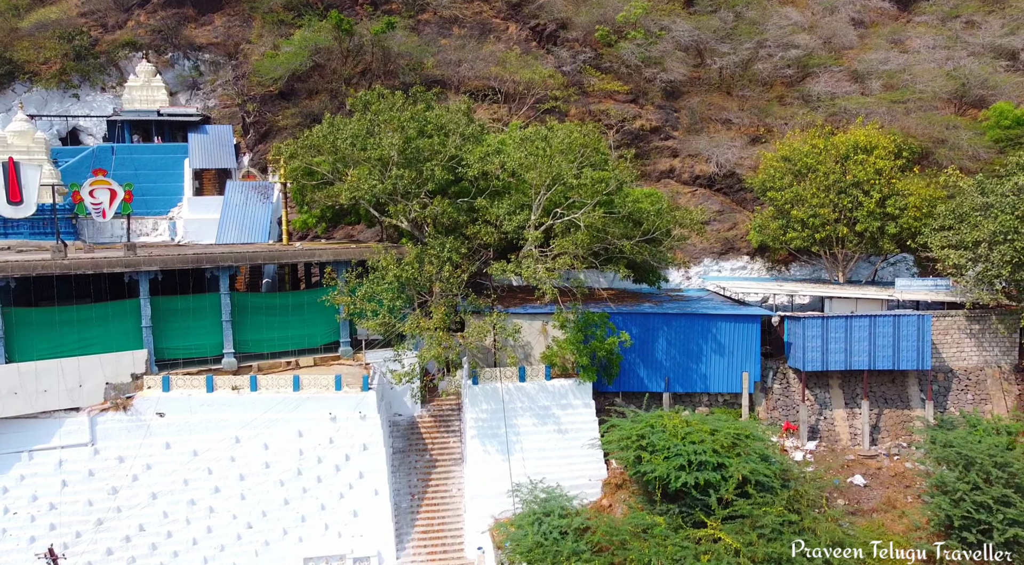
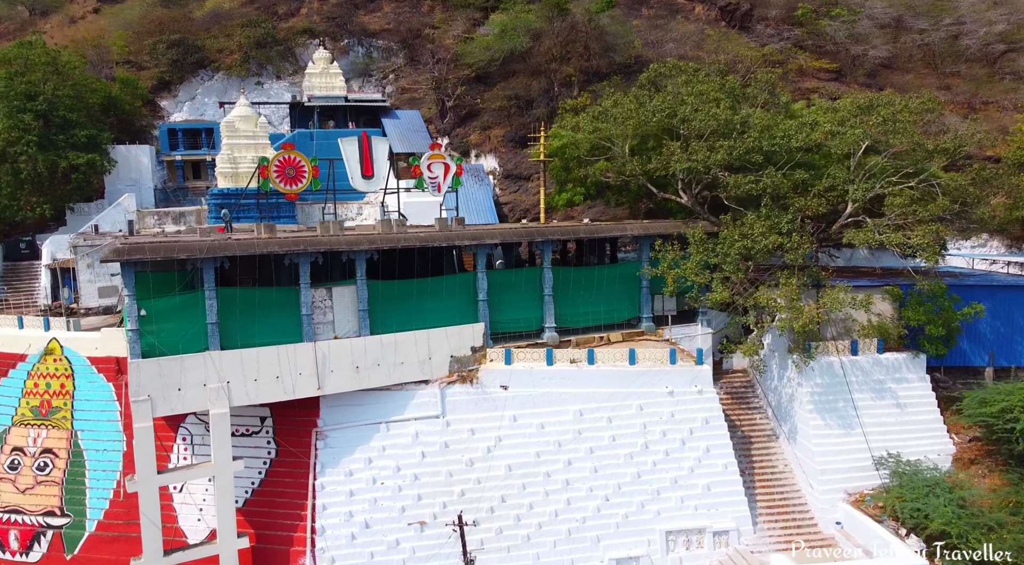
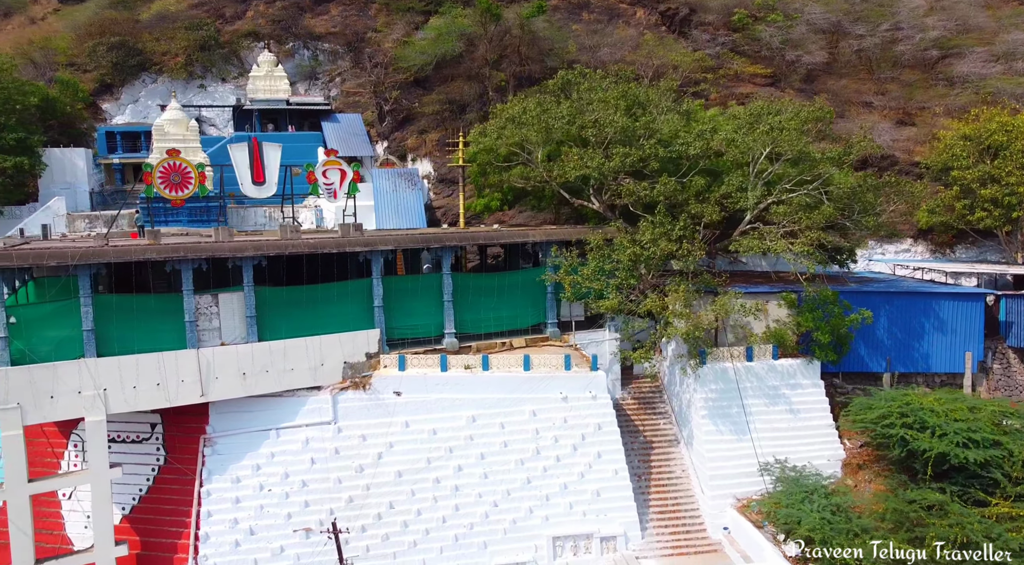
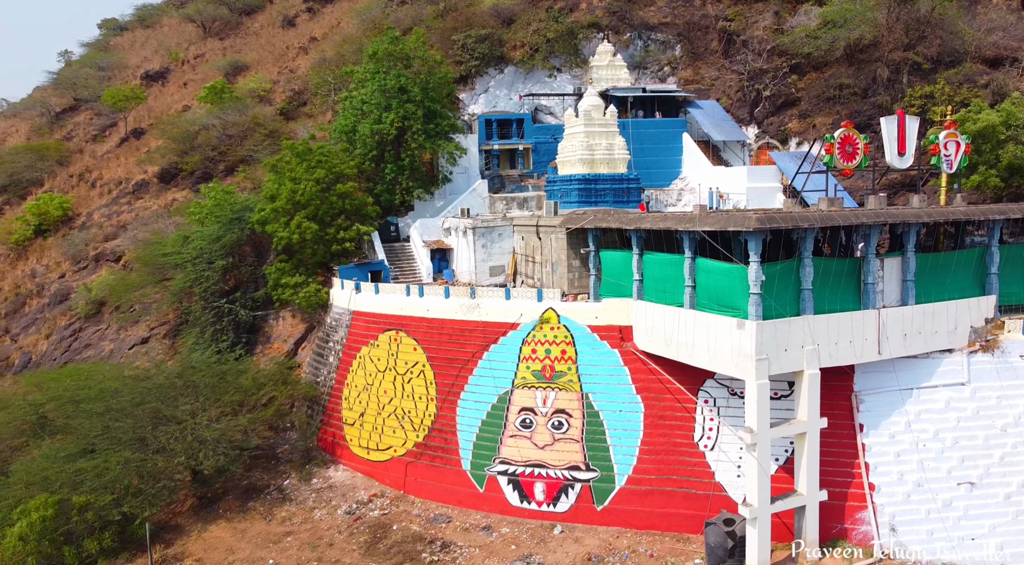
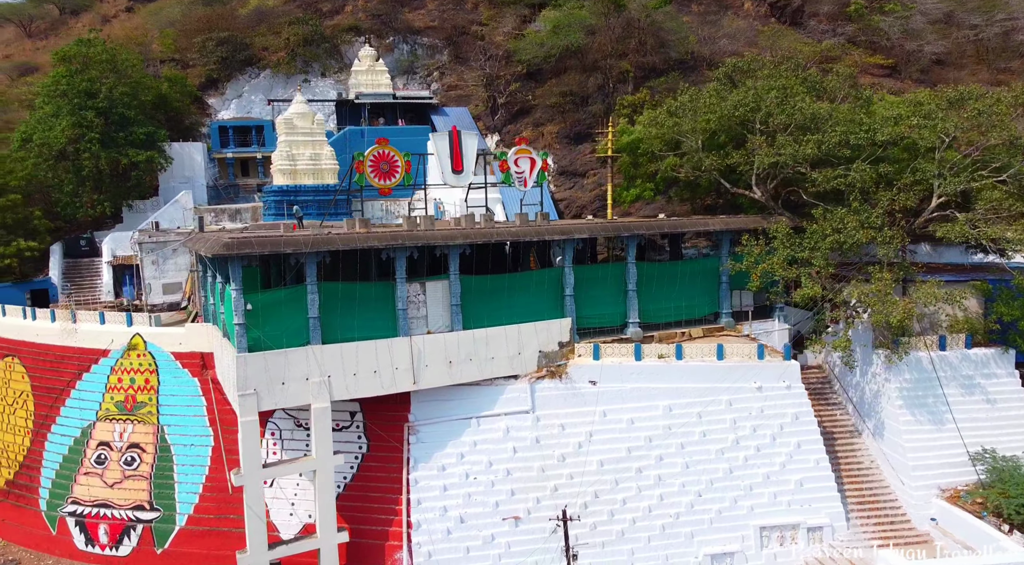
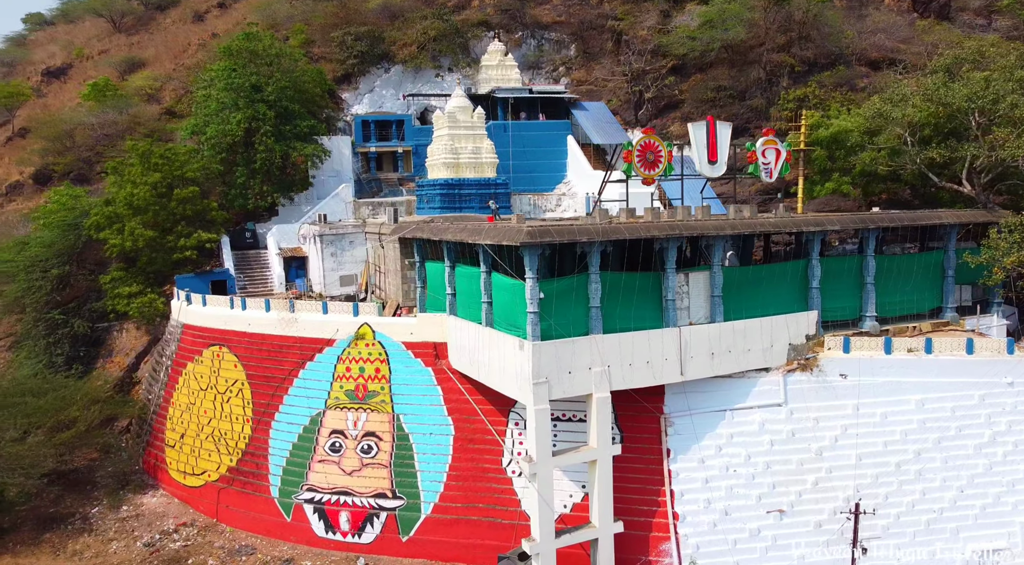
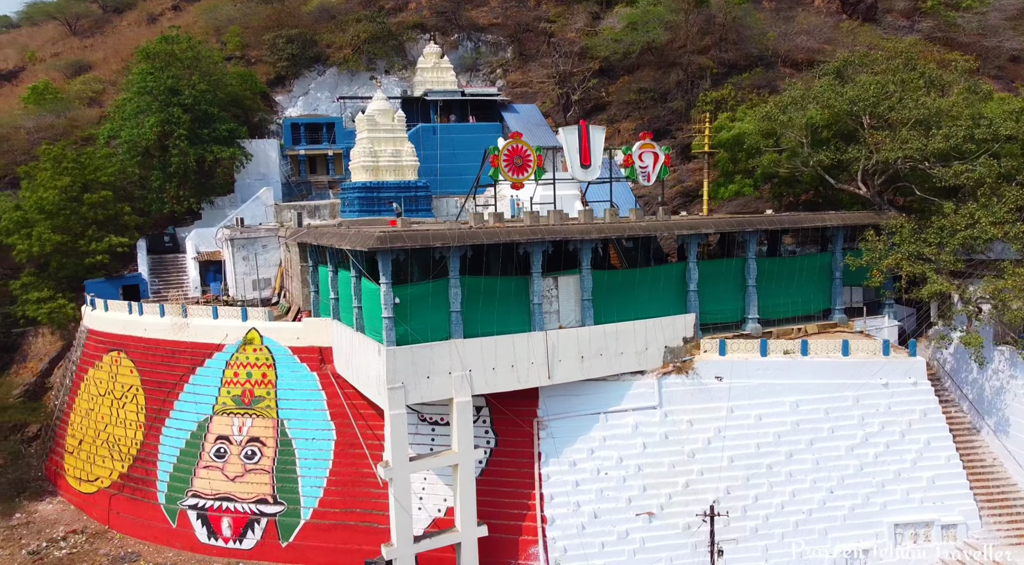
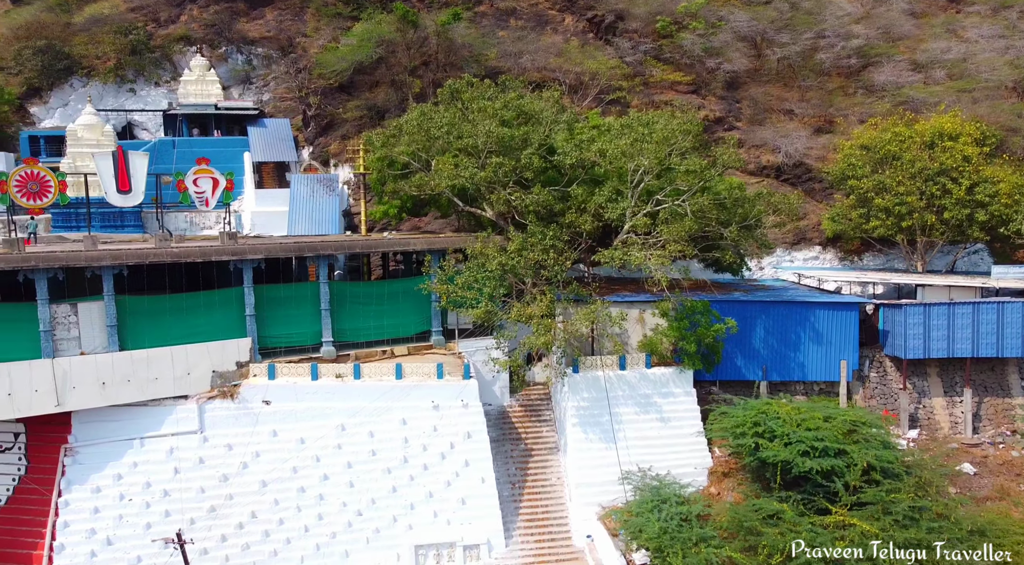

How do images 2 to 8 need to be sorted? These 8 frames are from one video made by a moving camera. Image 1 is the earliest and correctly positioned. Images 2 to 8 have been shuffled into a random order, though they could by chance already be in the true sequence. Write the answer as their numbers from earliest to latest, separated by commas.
8, 3, 2, 5, 7, 6, 4
